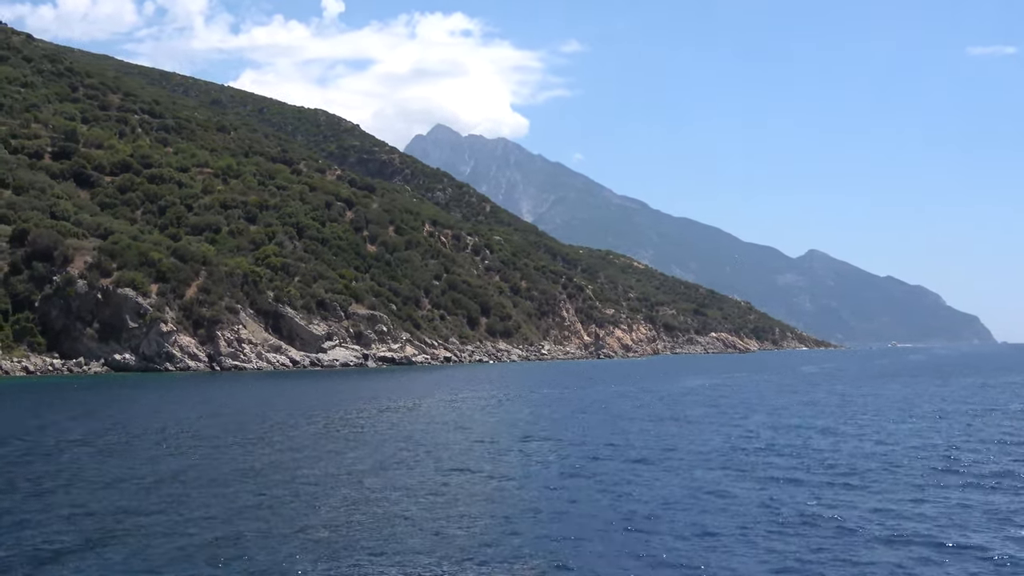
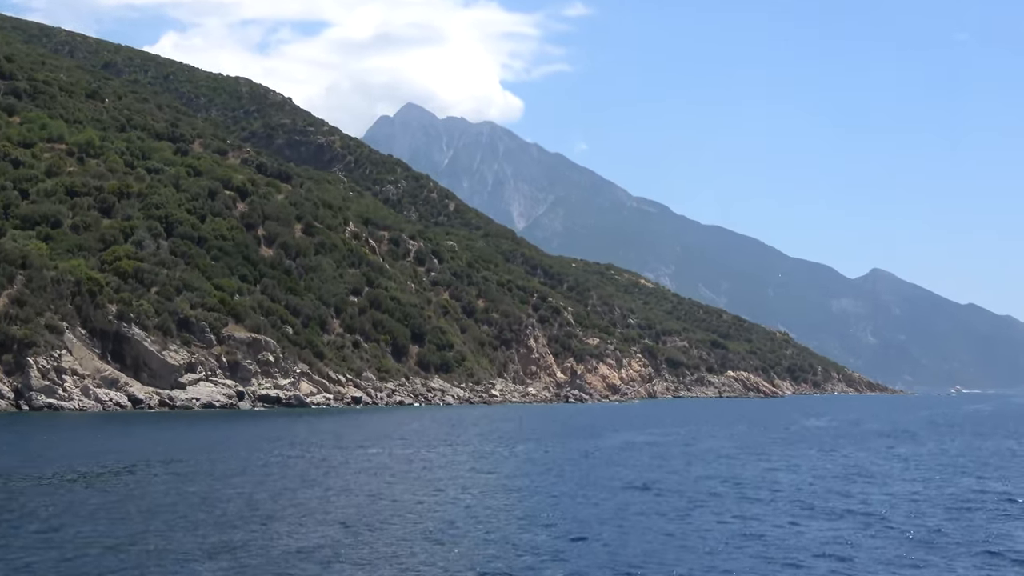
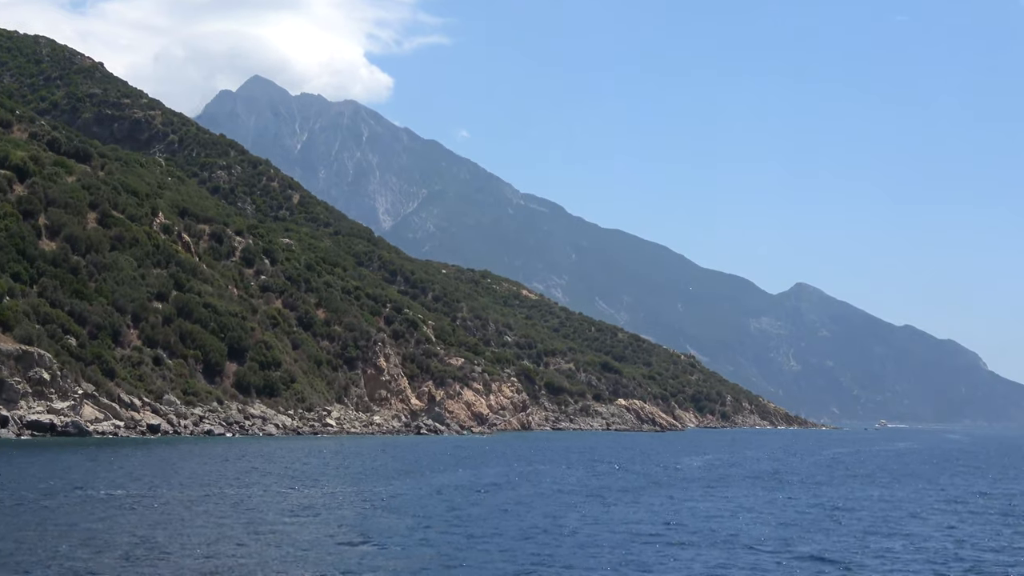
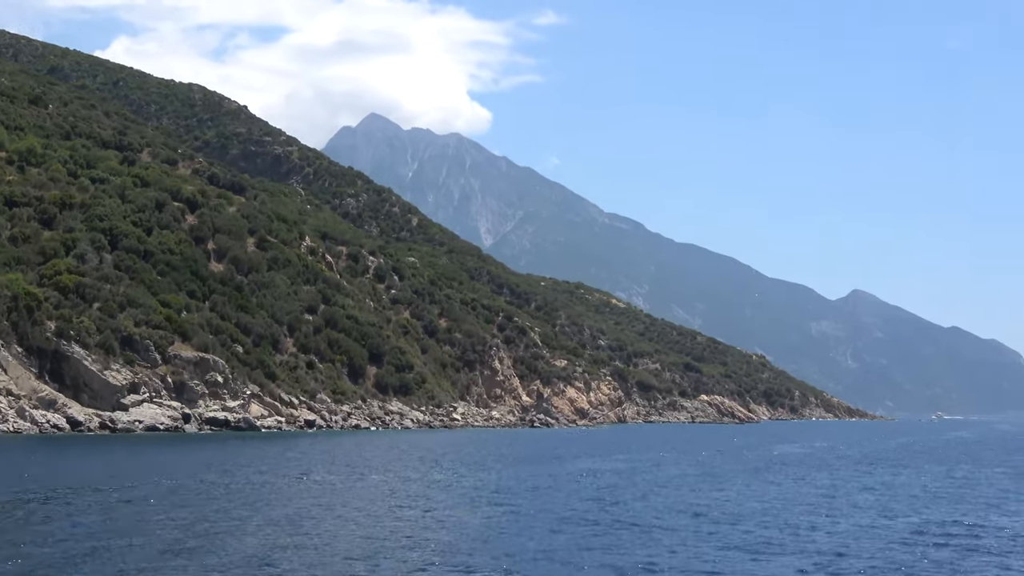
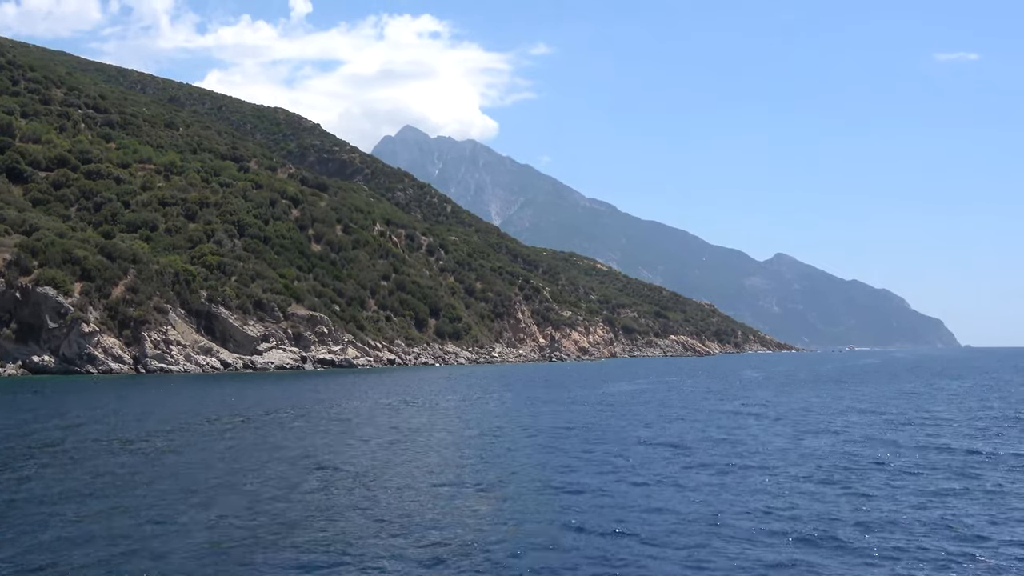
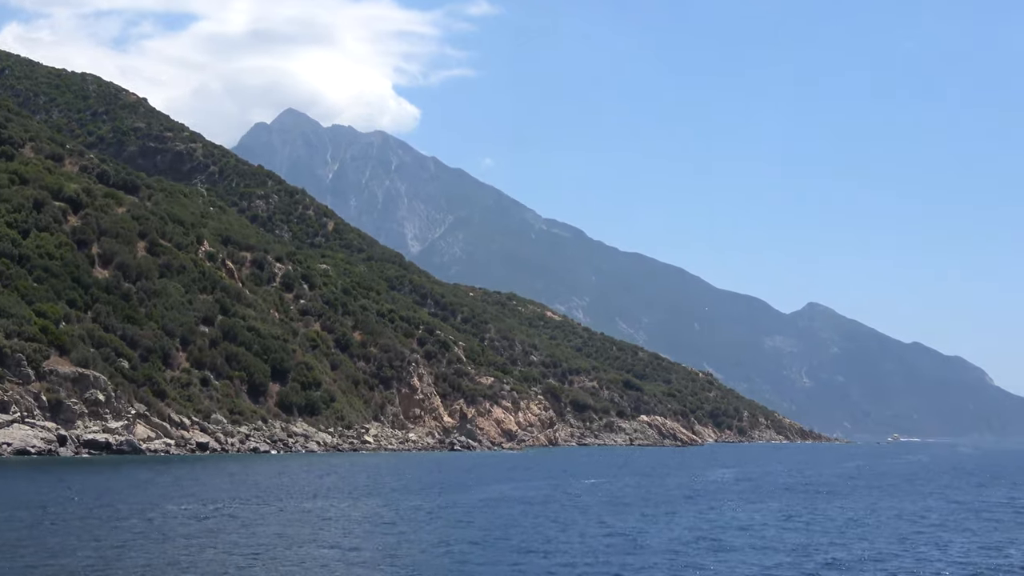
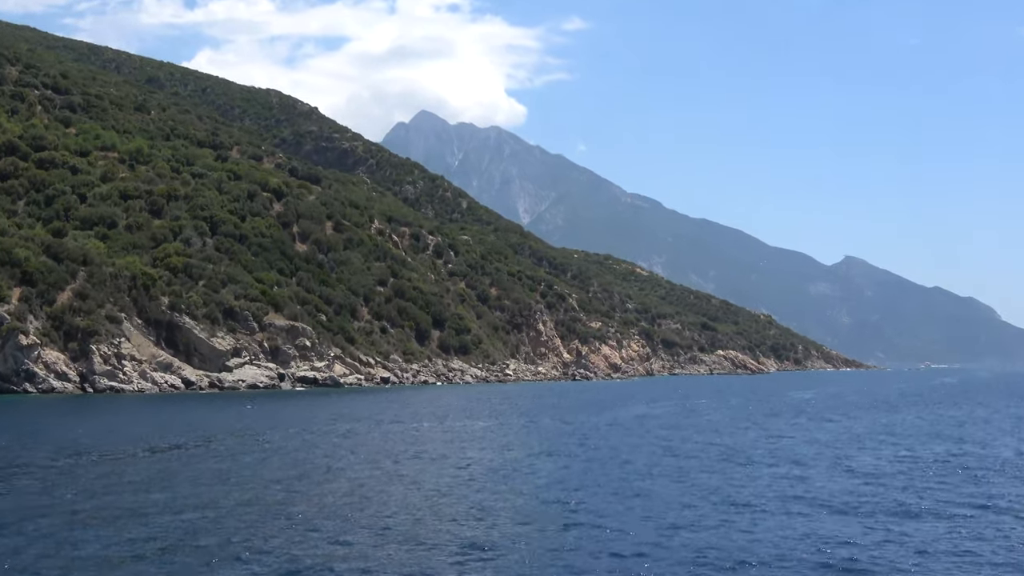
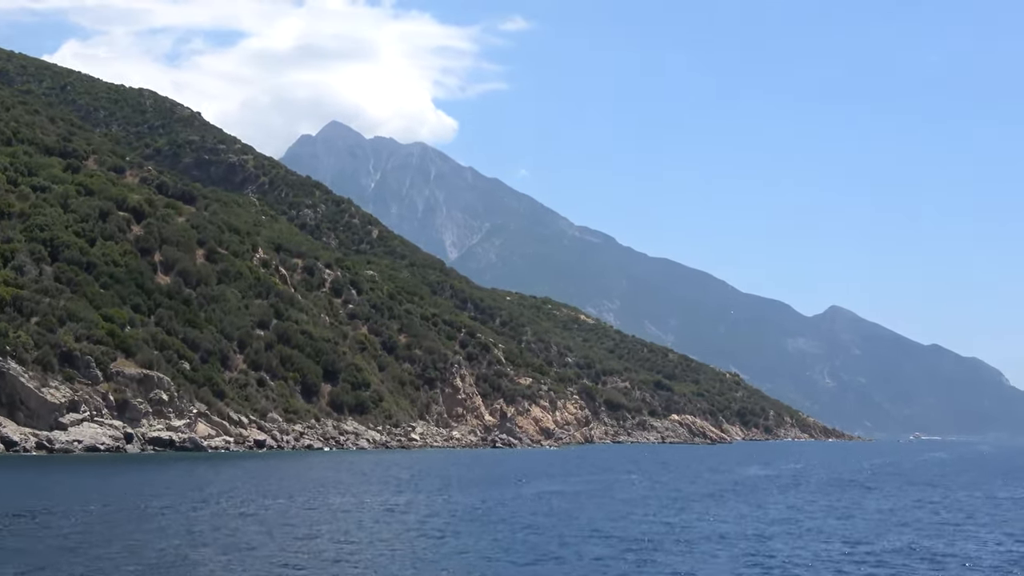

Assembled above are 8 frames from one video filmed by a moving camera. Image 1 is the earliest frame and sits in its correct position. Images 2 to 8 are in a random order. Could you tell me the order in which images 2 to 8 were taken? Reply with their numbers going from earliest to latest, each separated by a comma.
5, 7, 2, 4, 8, 6, 3
